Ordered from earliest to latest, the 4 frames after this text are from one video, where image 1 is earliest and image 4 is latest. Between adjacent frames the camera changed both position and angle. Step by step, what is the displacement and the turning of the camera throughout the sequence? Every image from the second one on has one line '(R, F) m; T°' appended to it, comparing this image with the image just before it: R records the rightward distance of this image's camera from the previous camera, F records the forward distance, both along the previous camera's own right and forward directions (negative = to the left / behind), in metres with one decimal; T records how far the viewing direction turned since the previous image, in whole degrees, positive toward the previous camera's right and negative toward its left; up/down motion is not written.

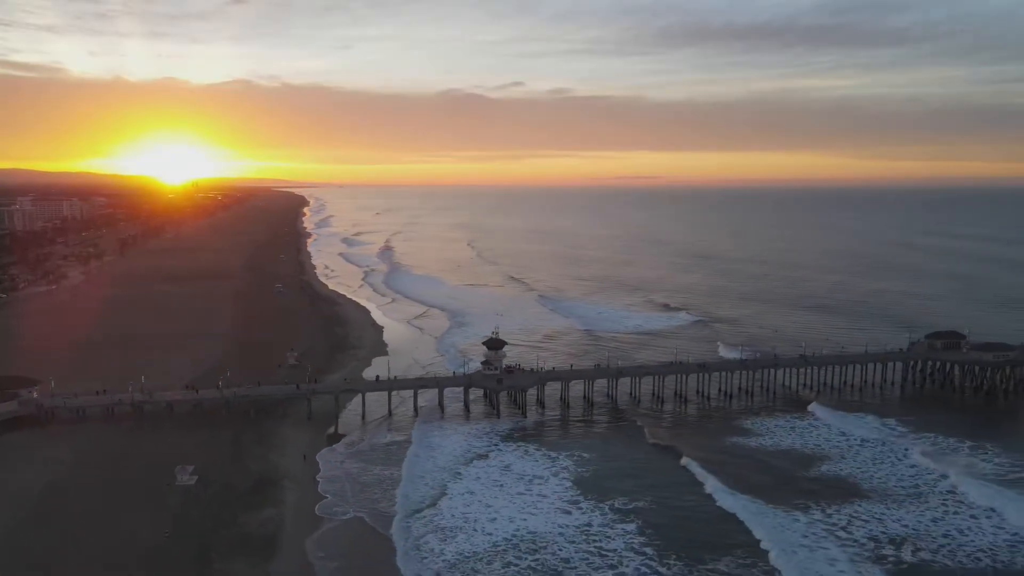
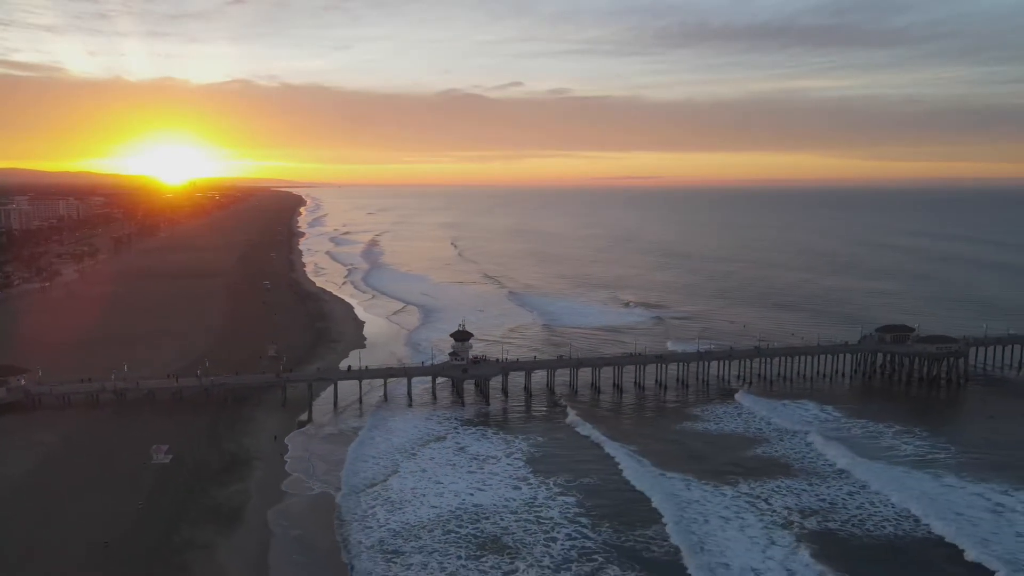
(+2.0, -1.5) m; 0°
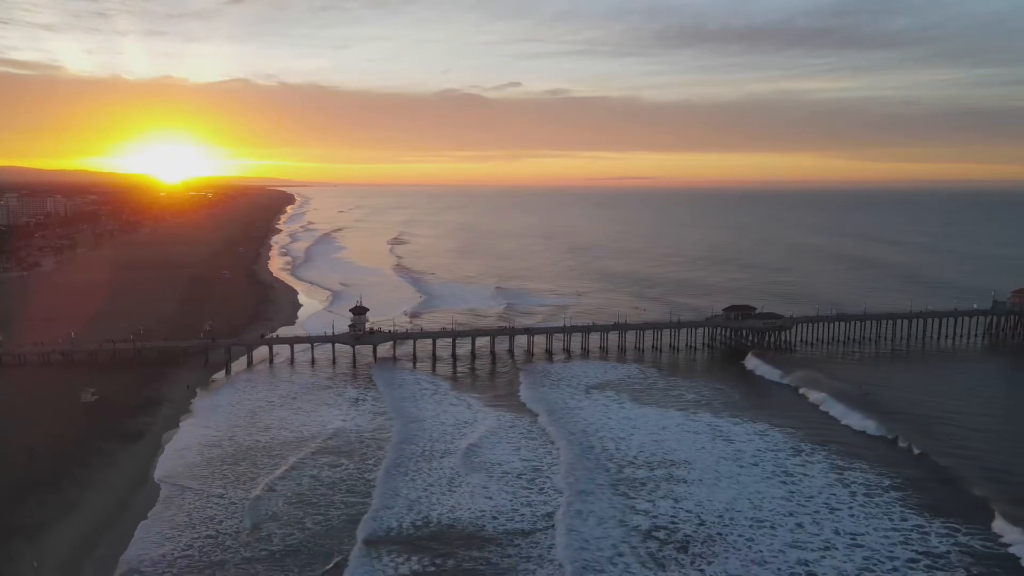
(+7.6, -5.5) m; 0°
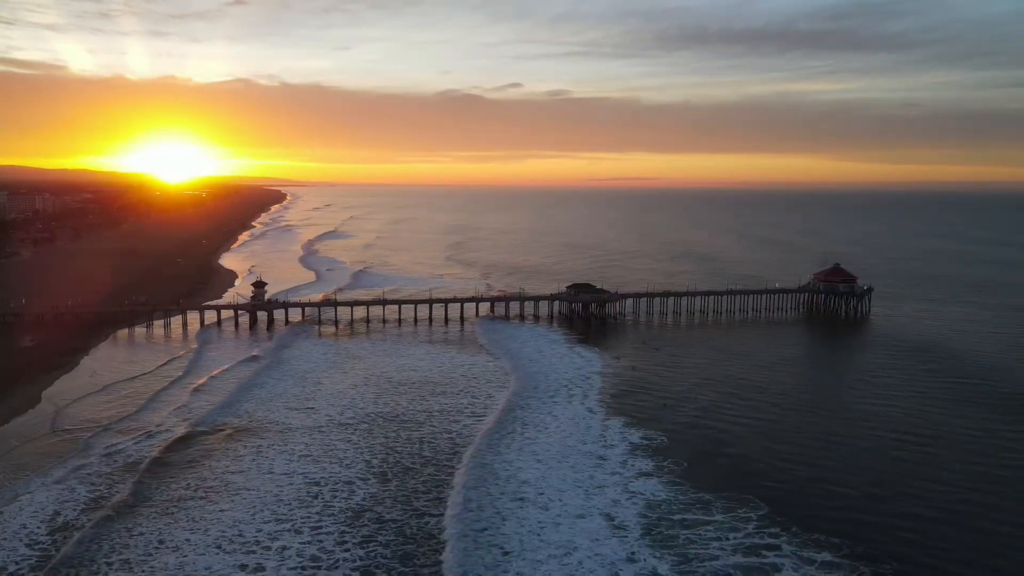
(+10.8, -7.5) m; 0°
